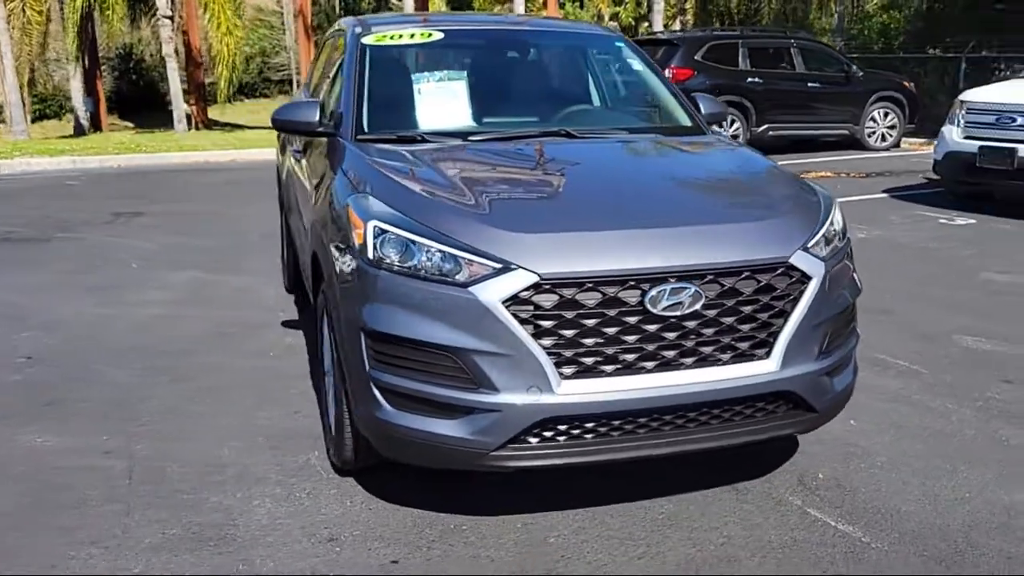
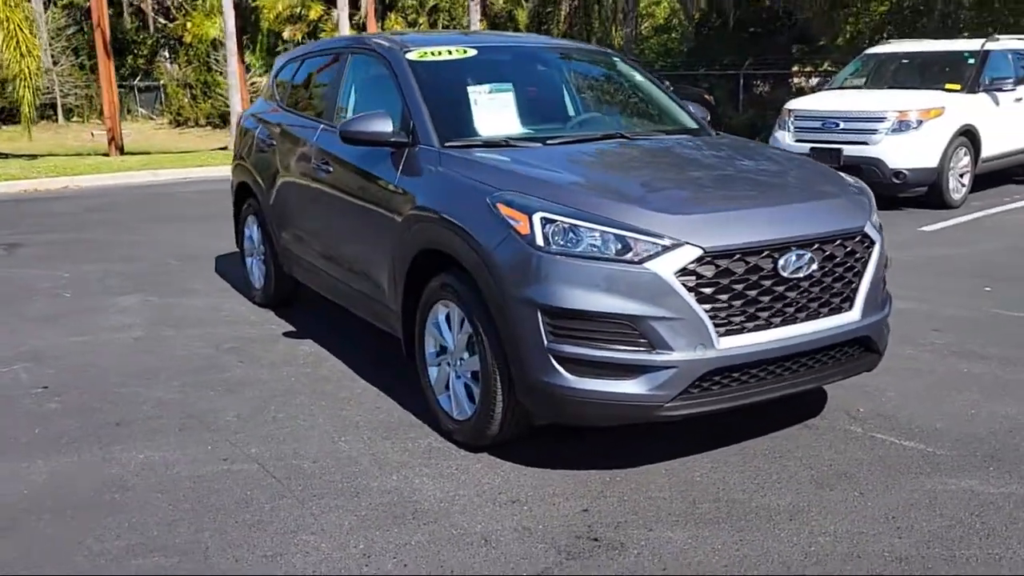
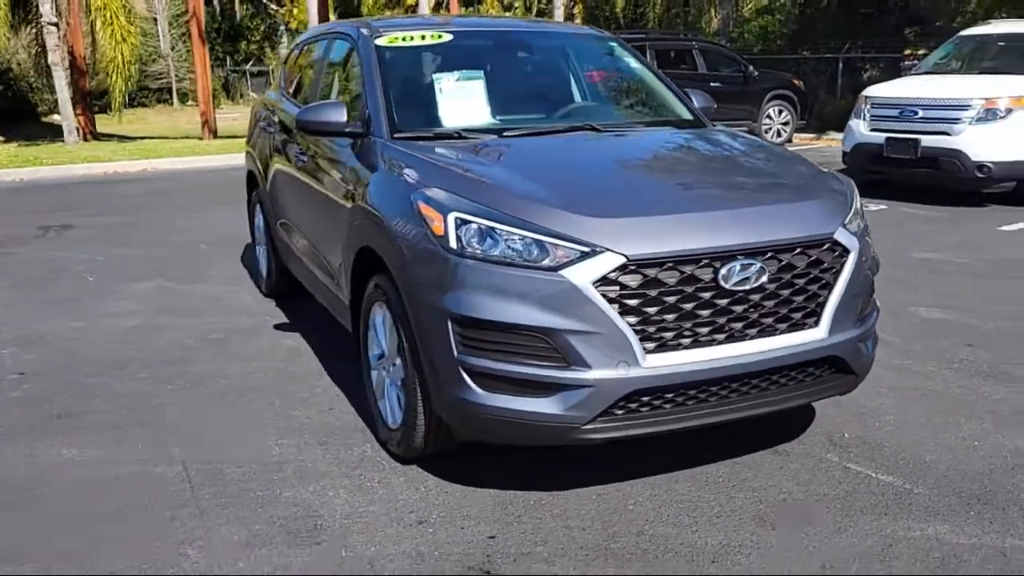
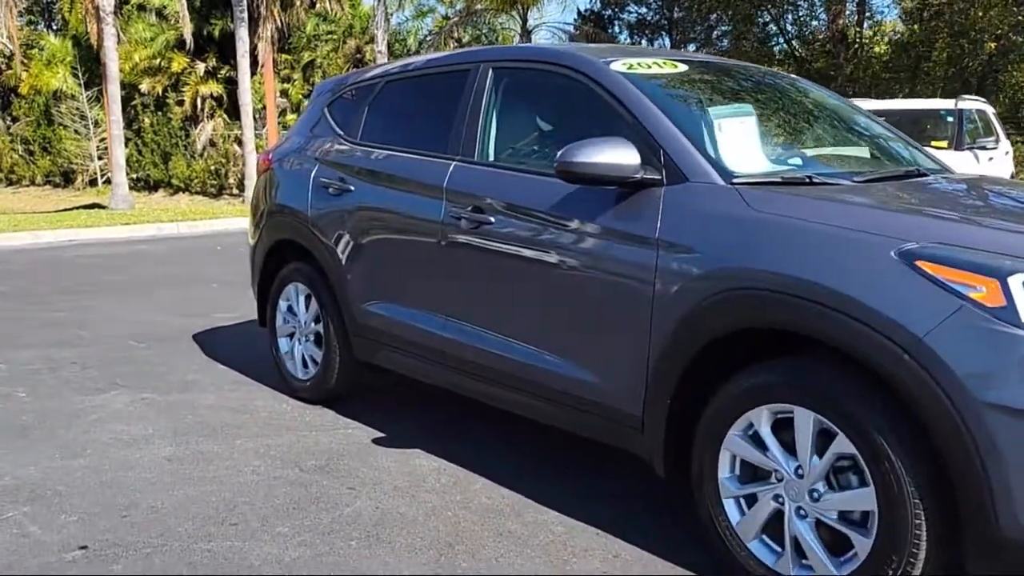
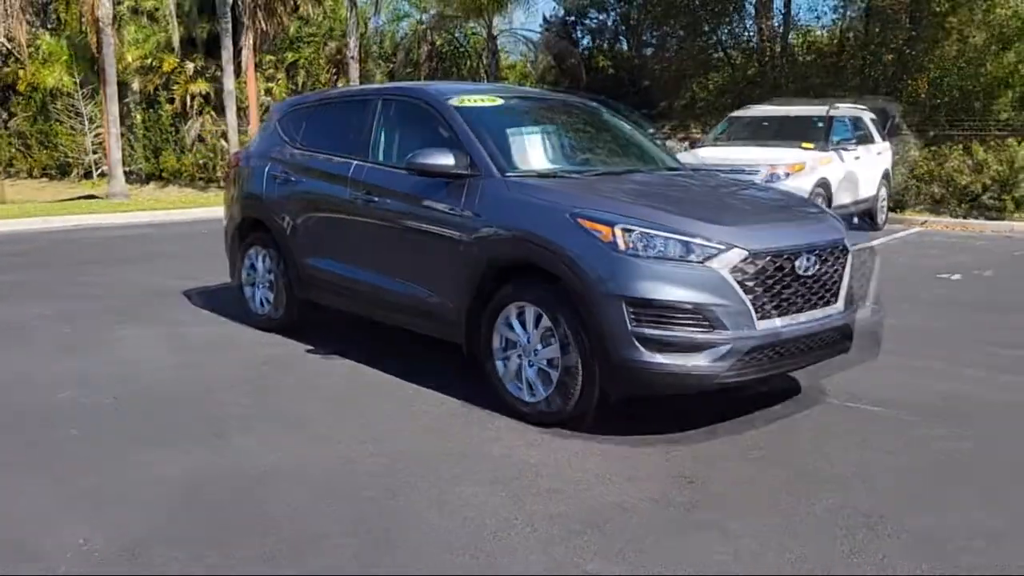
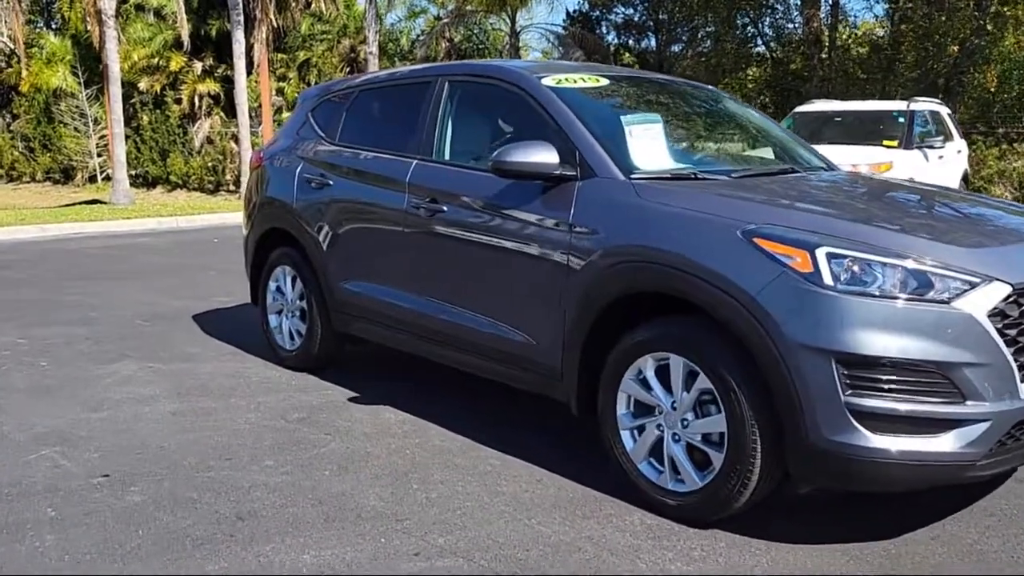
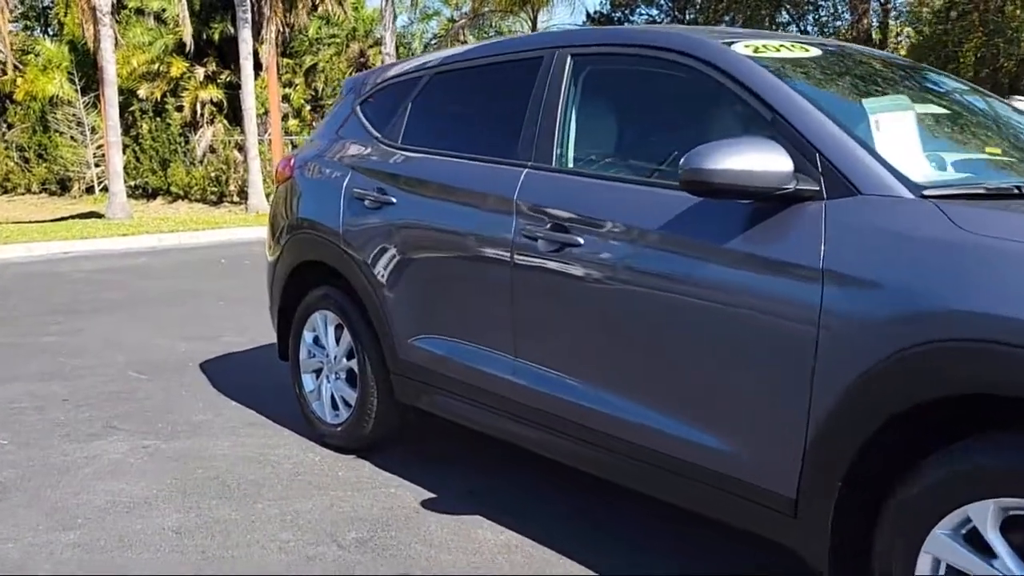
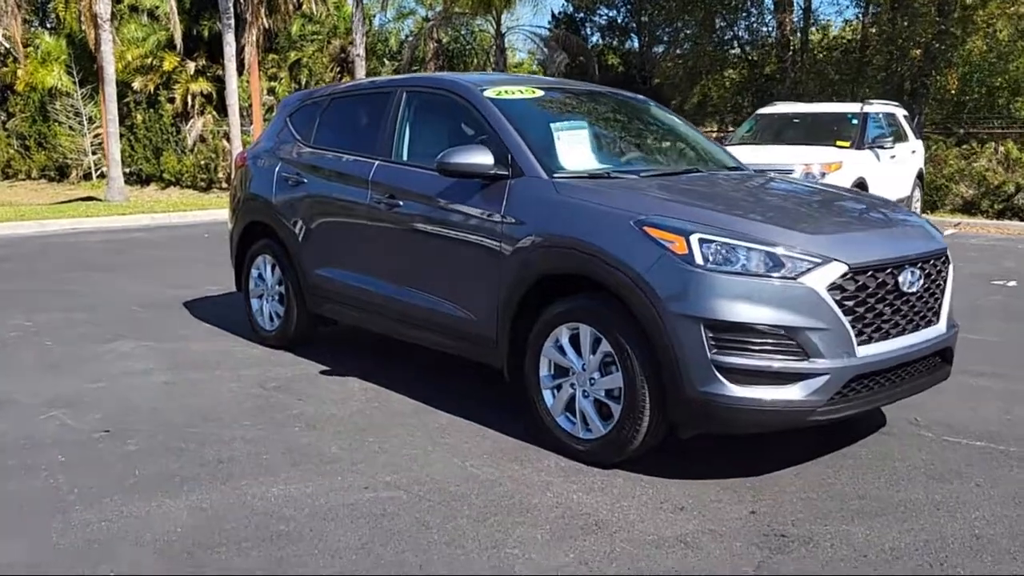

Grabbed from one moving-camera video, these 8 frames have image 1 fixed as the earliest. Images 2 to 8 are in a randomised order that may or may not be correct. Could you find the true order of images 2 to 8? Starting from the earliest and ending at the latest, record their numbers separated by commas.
3, 2, 5, 8, 6, 4, 7
